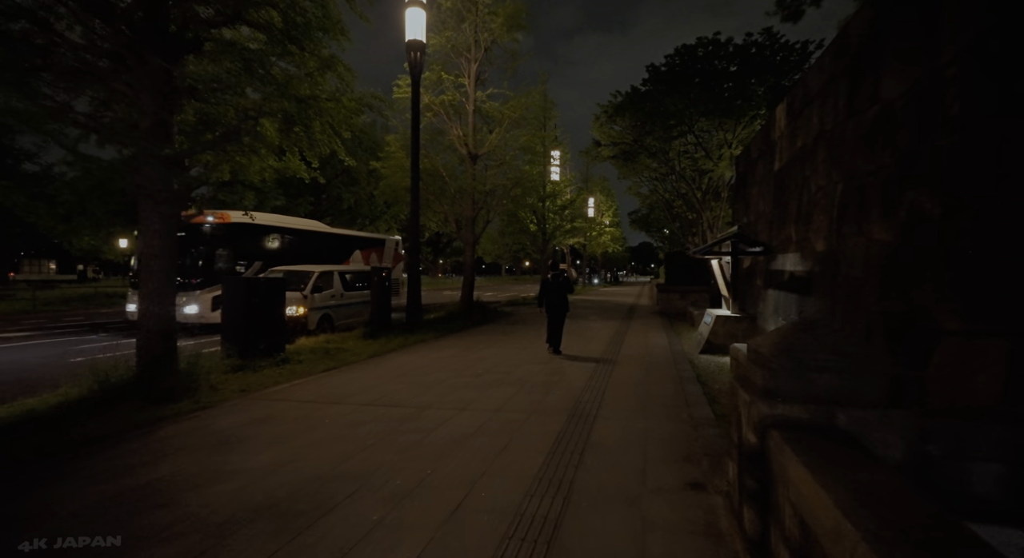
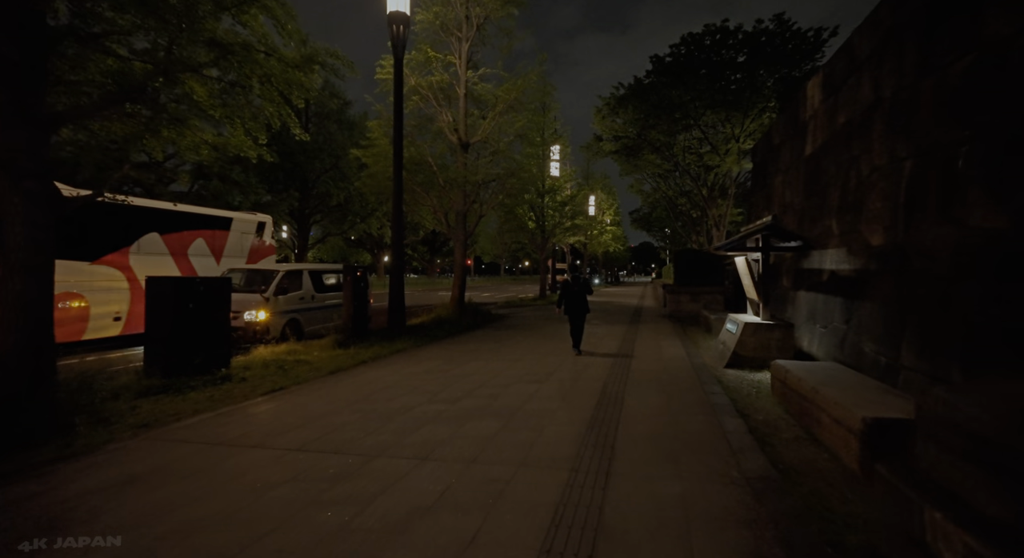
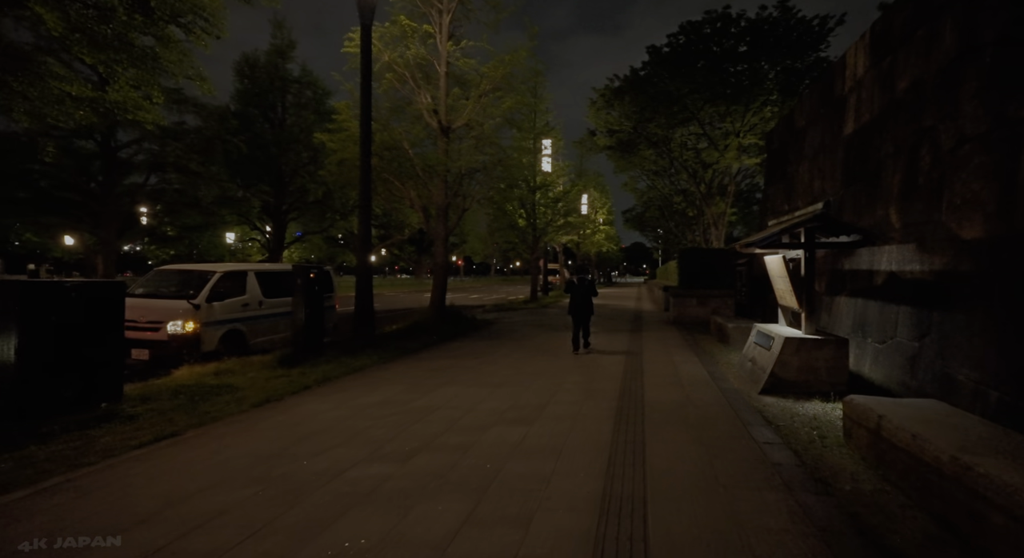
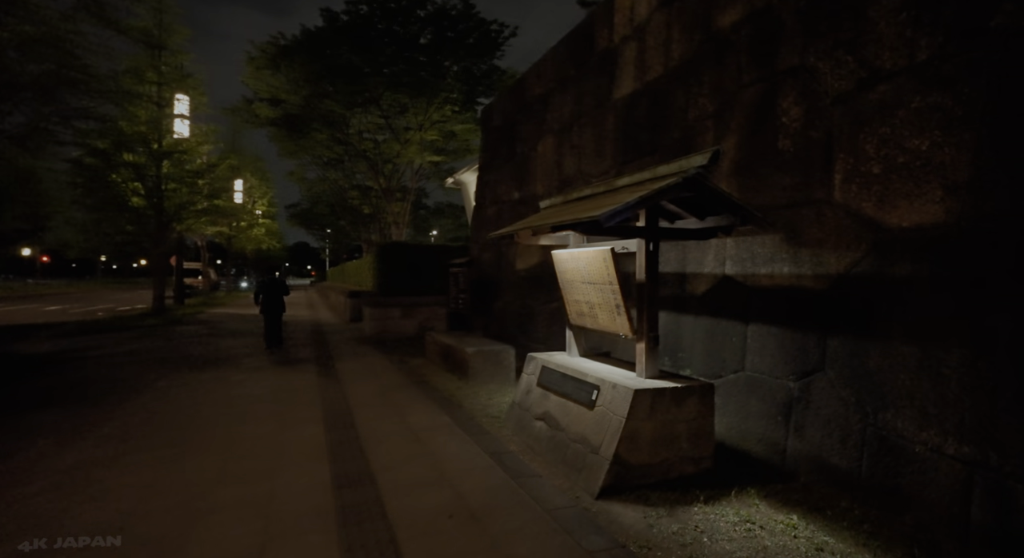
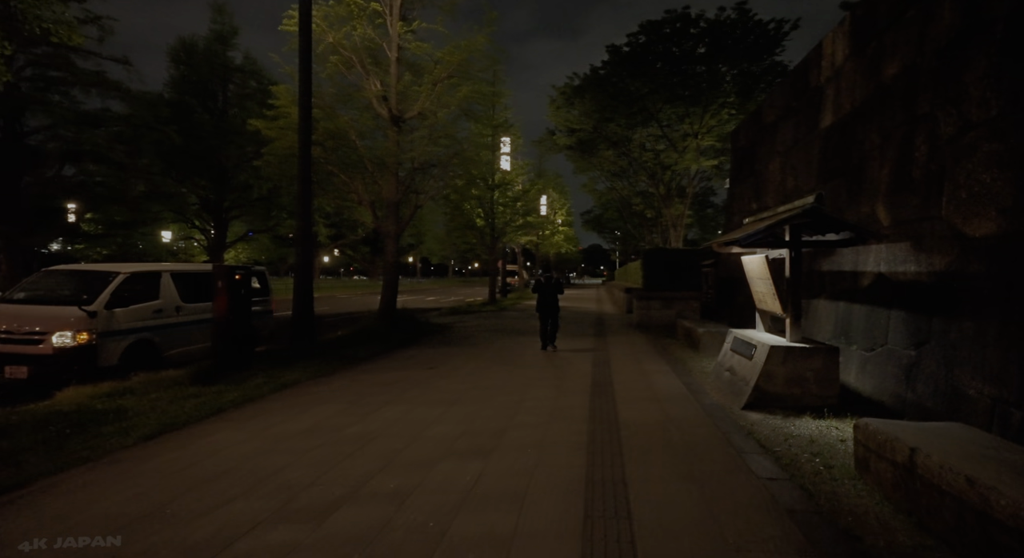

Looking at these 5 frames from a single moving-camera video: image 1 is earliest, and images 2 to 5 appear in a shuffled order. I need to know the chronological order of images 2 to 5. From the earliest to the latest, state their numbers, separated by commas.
2, 3, 5, 4
